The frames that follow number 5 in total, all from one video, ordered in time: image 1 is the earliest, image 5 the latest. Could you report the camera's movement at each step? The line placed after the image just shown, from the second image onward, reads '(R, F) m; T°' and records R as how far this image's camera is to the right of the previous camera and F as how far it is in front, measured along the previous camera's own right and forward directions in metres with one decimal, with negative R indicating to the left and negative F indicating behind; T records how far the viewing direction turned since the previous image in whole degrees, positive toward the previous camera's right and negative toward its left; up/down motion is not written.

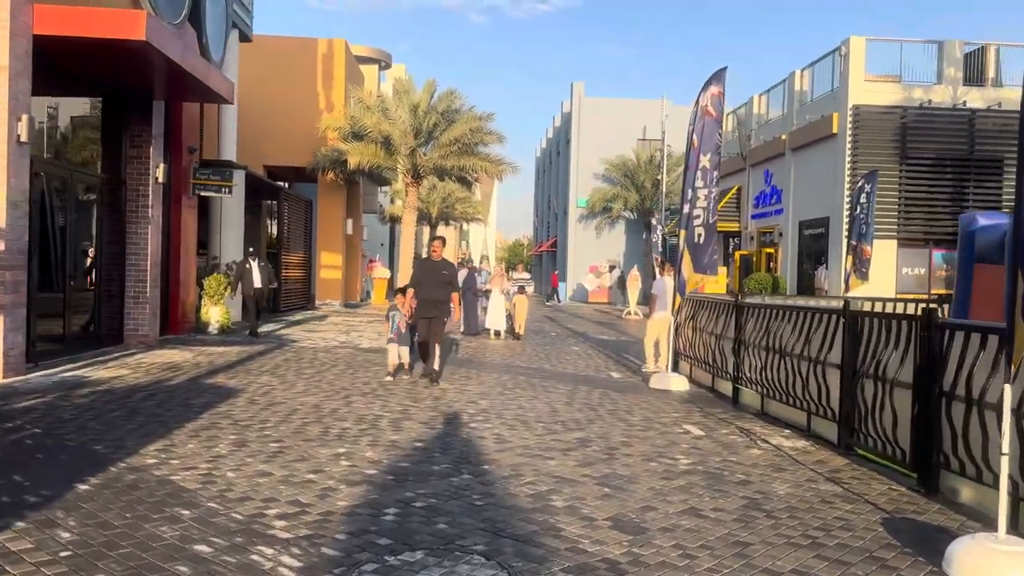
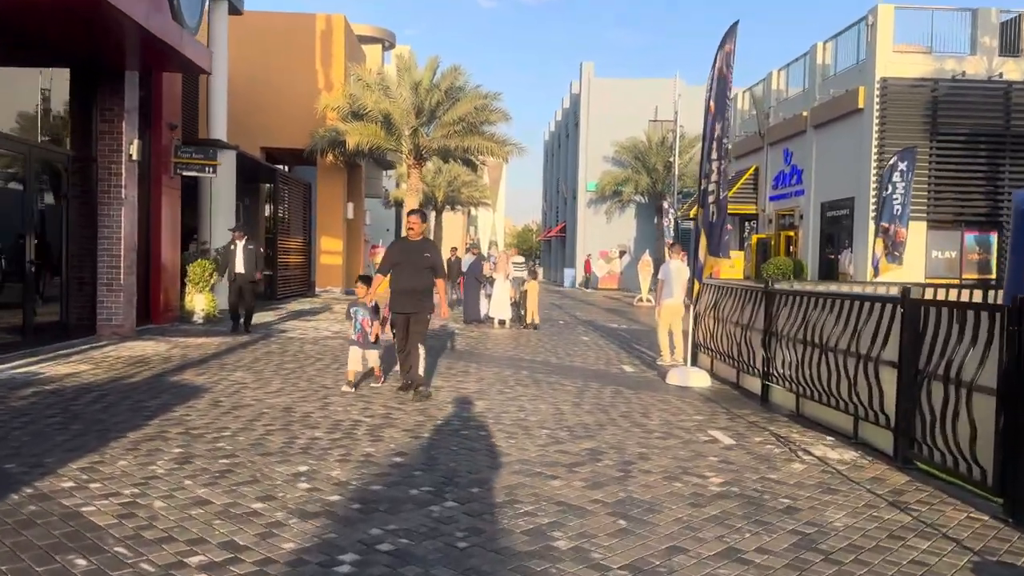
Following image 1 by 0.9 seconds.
(+0.1, +1.1) m; -1°
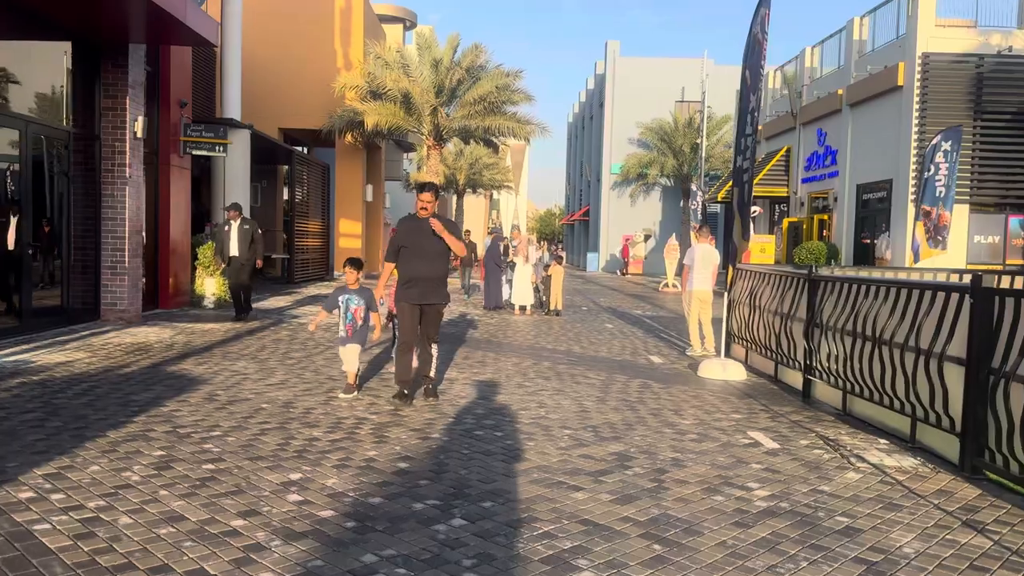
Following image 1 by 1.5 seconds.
(0.0, +0.7) m; -2°
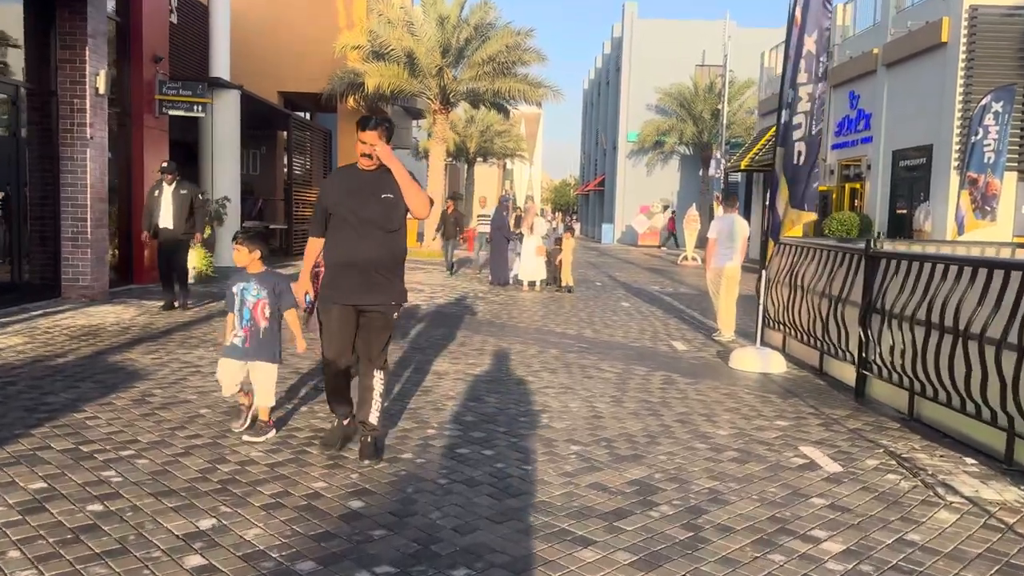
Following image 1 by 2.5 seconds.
(+0.1, +1.3) m; -1°
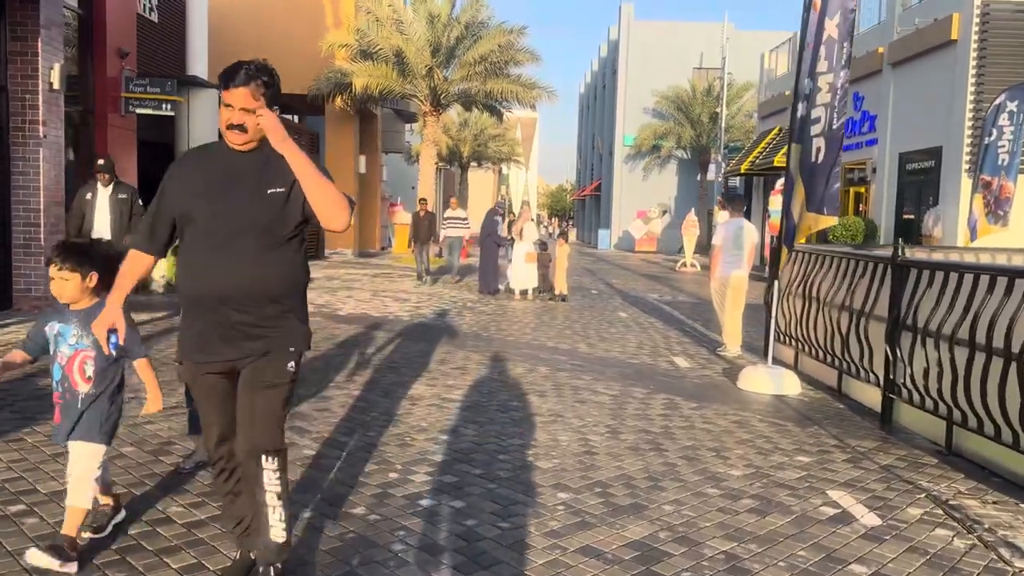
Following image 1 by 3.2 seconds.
(+0.1, +0.8) m; 0°
